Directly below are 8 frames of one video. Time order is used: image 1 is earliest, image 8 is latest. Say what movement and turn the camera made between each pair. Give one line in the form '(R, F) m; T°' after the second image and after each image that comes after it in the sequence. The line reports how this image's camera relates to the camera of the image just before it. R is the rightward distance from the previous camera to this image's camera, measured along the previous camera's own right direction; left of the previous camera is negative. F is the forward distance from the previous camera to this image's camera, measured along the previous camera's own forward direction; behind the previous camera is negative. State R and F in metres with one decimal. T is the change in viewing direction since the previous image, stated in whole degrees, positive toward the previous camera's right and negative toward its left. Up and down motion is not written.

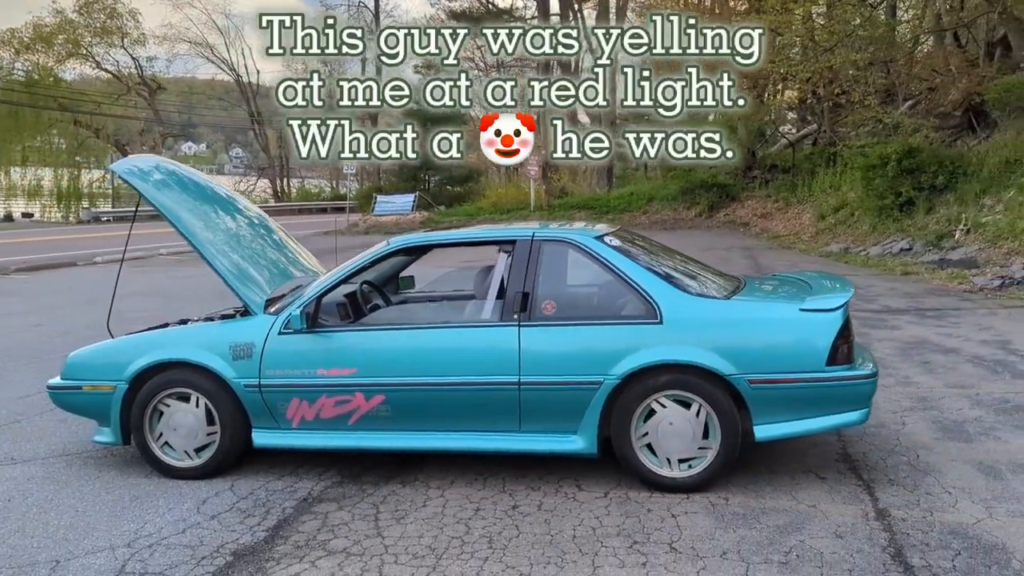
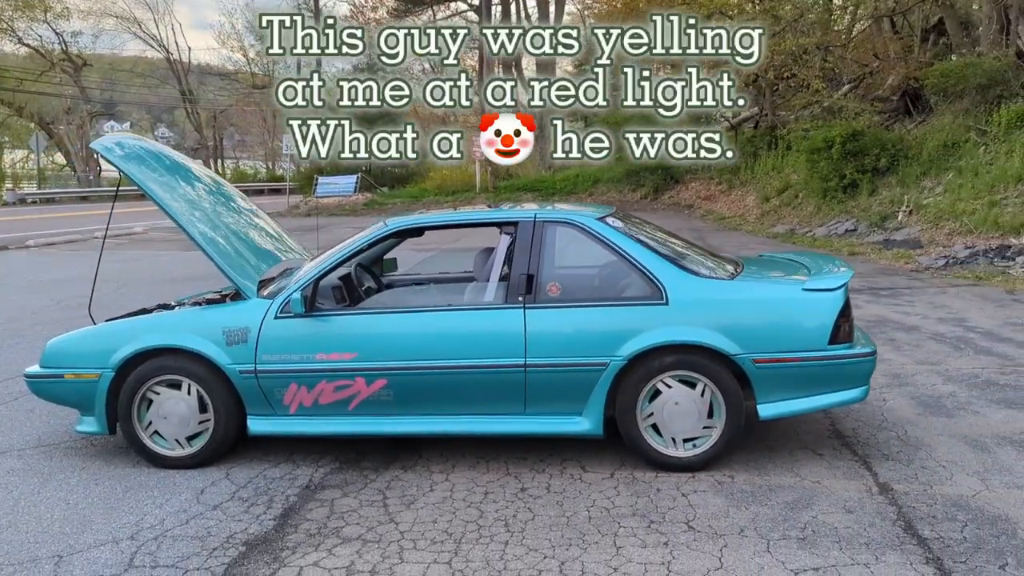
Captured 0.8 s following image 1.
(-0.3, +0.1) m; +4°
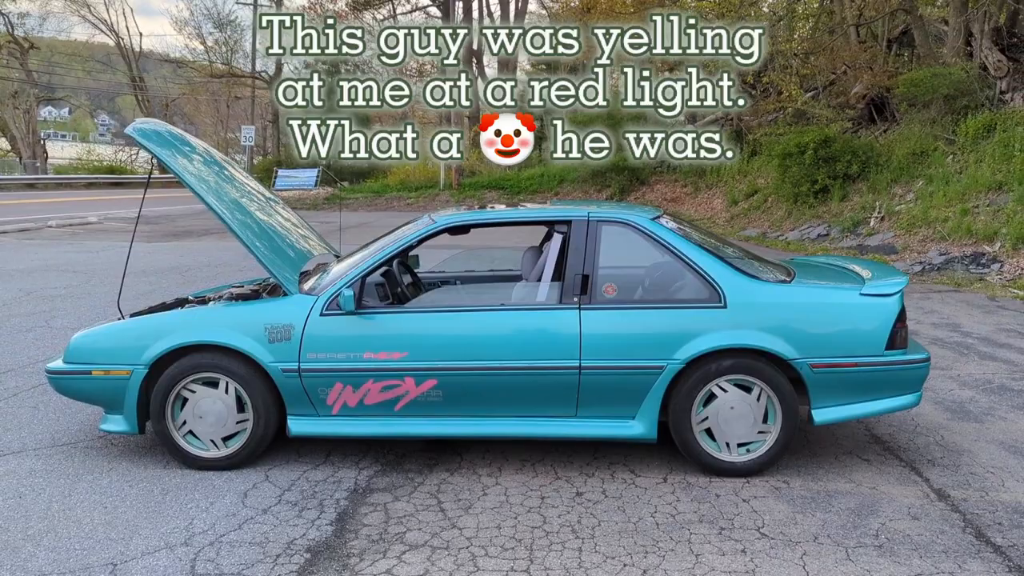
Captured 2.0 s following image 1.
(-0.5, +0.1) m; +3°
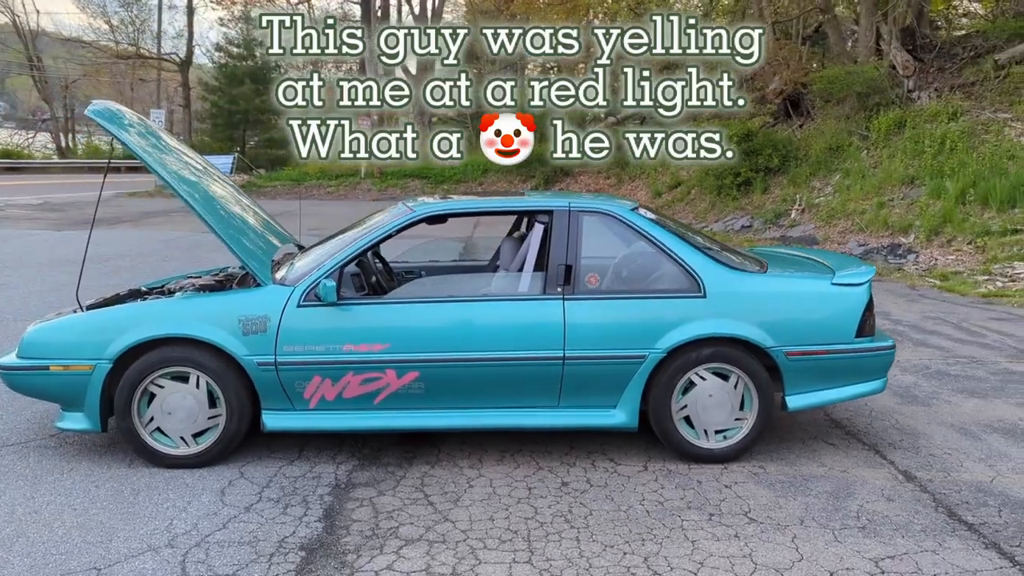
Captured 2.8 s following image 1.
(-0.3, 0.0) m; +5°
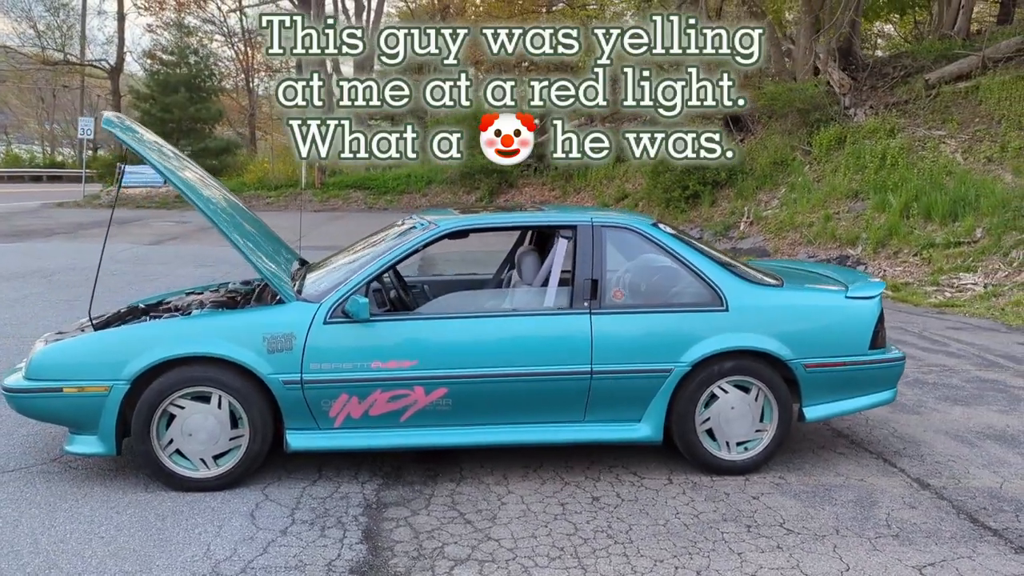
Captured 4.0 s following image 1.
(-0.4, 0.0) m; +4°
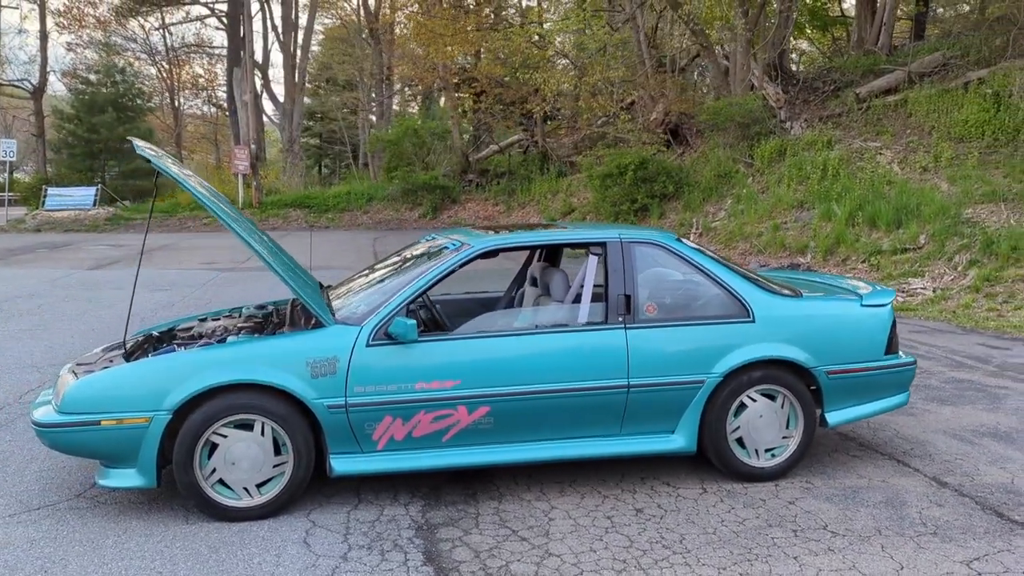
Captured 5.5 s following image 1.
(-0.5, 0.0) m; +4°
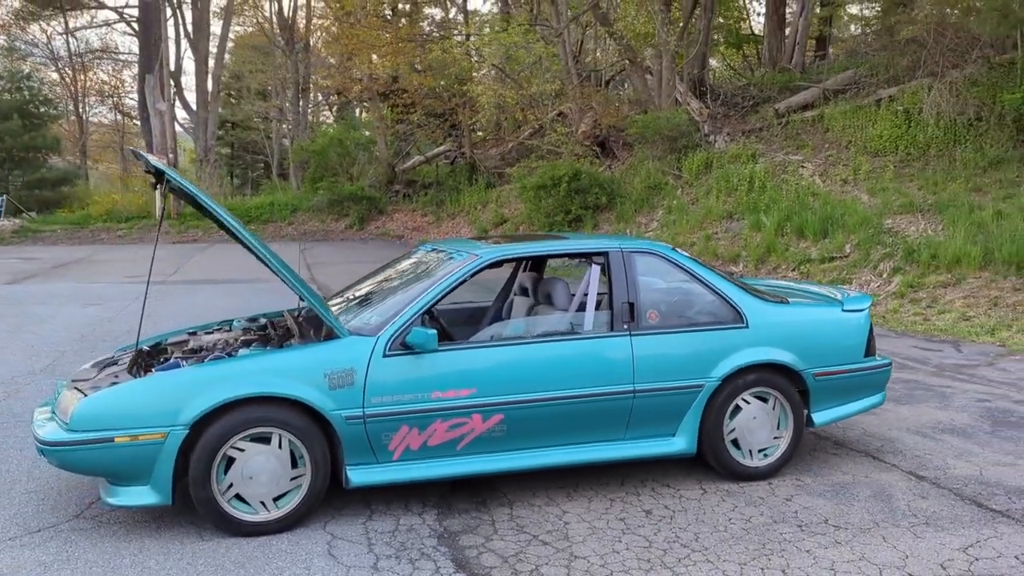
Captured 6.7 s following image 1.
(-0.4, -0.1) m; +5°
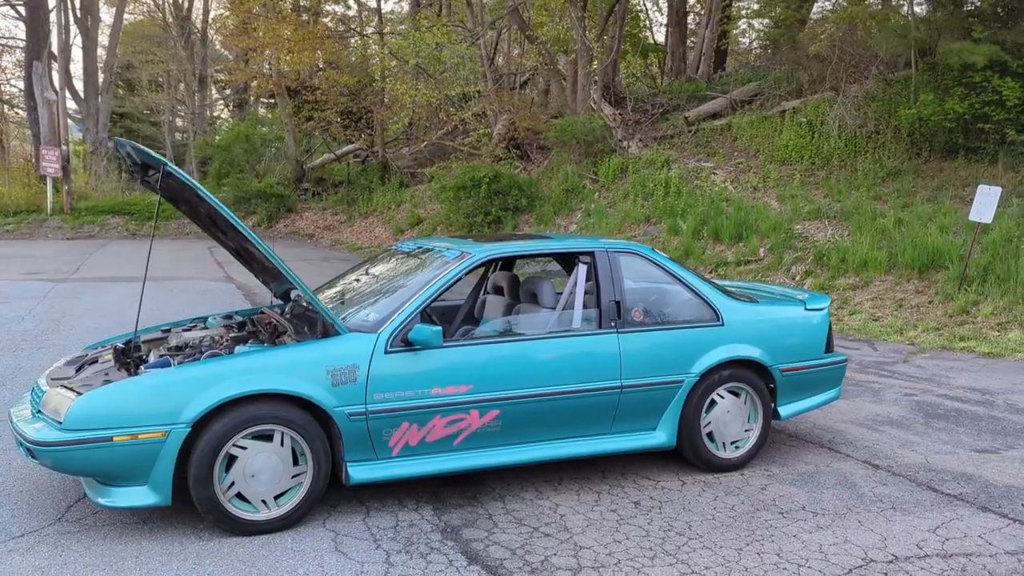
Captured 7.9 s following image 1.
(-0.4, -0.1) m; +6°
